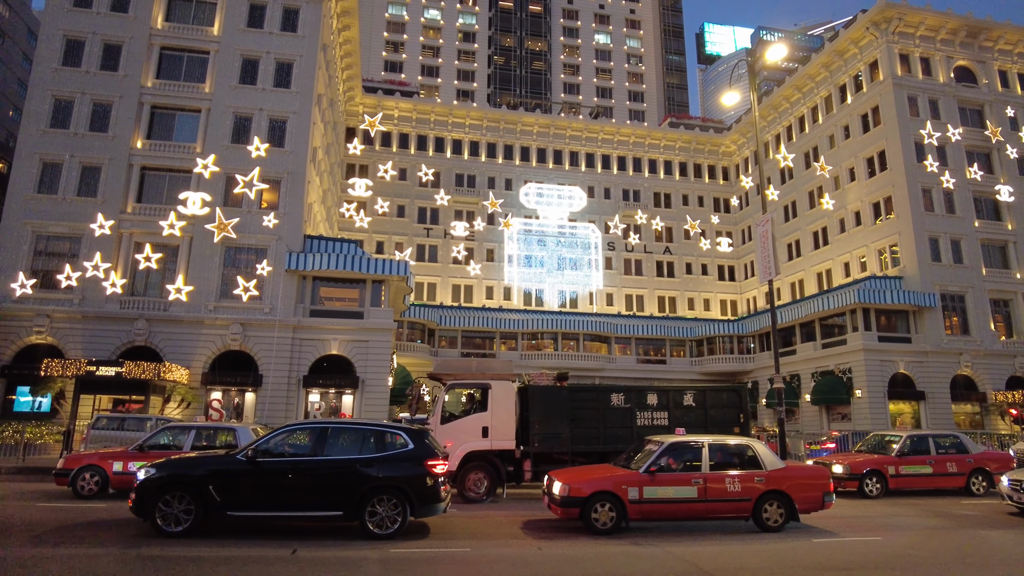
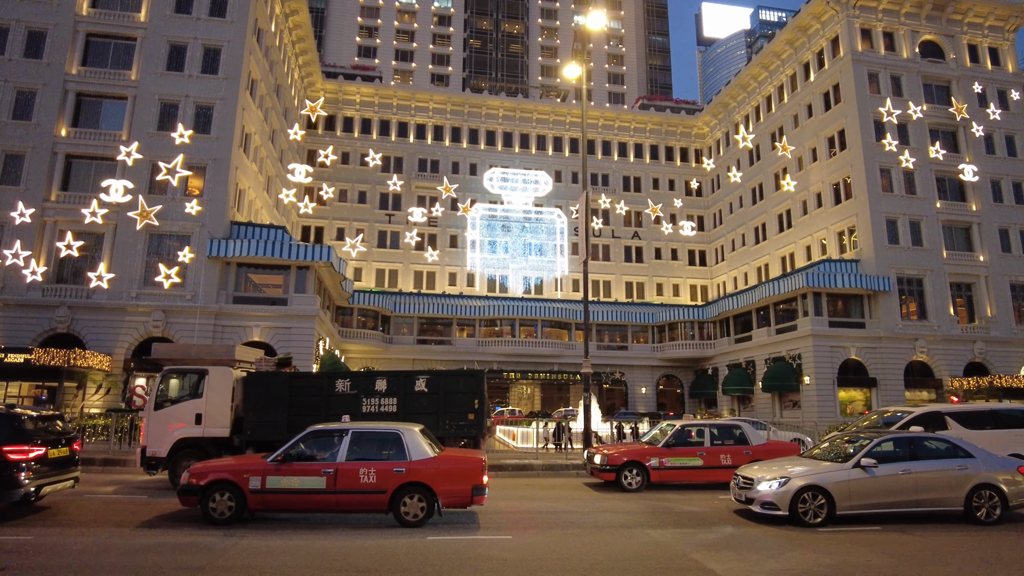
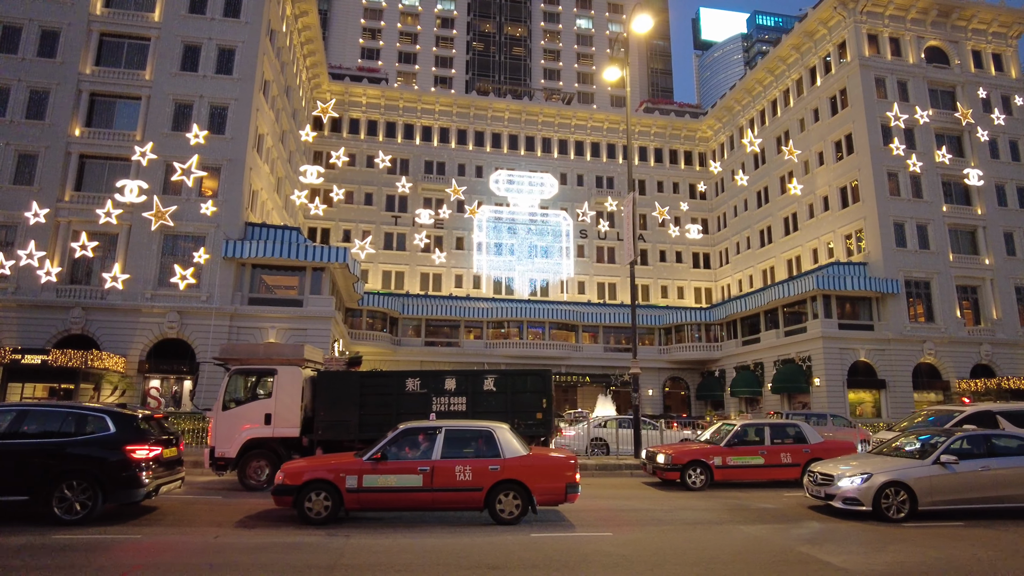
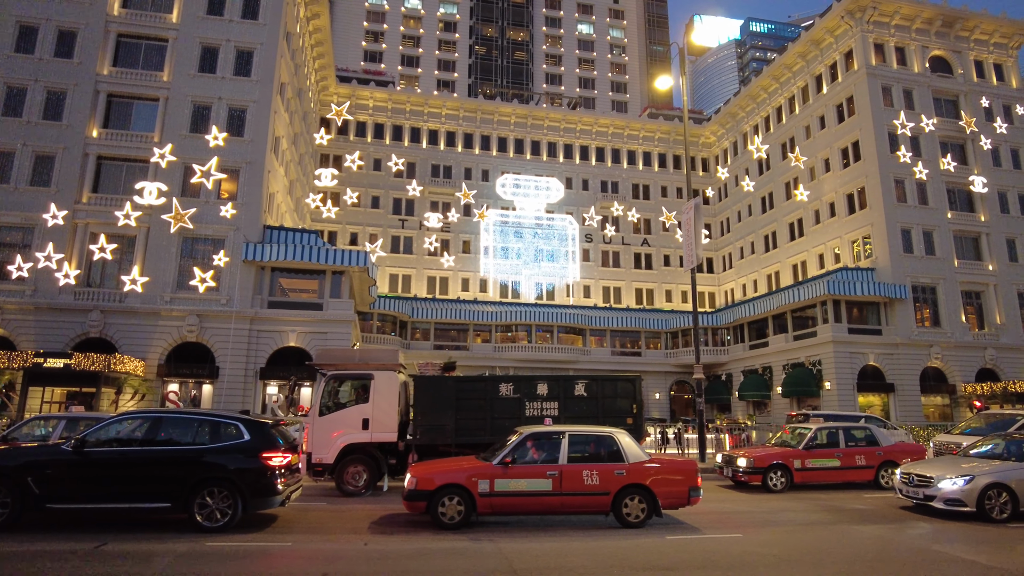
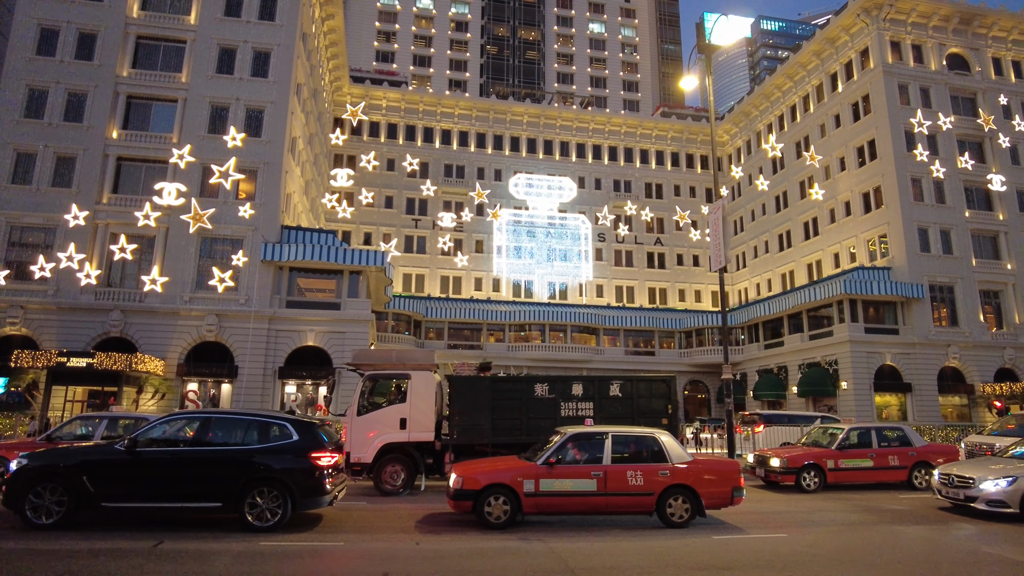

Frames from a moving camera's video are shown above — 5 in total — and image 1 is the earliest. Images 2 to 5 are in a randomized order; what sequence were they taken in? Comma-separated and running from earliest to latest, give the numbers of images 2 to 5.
5, 4, 3, 2
